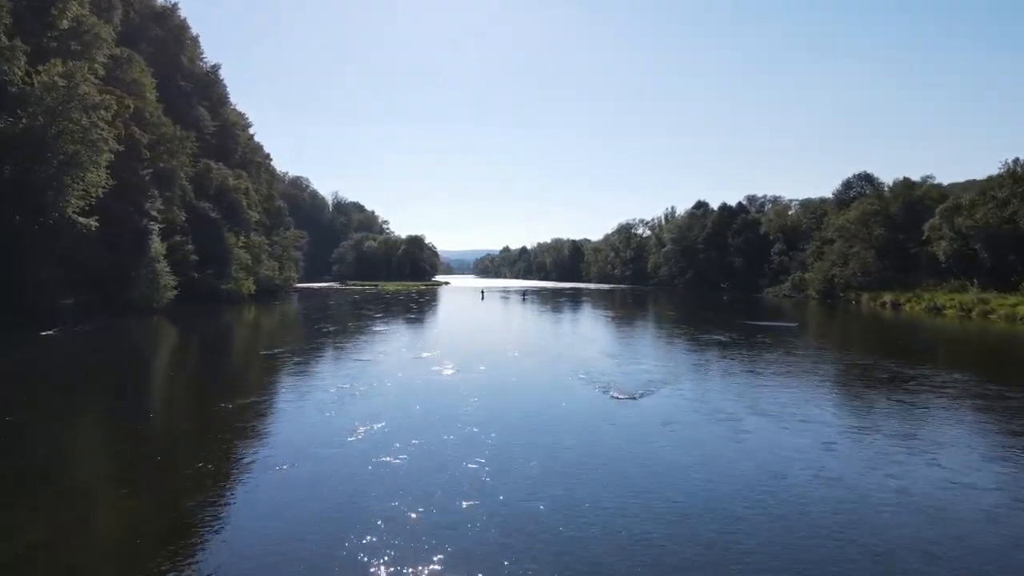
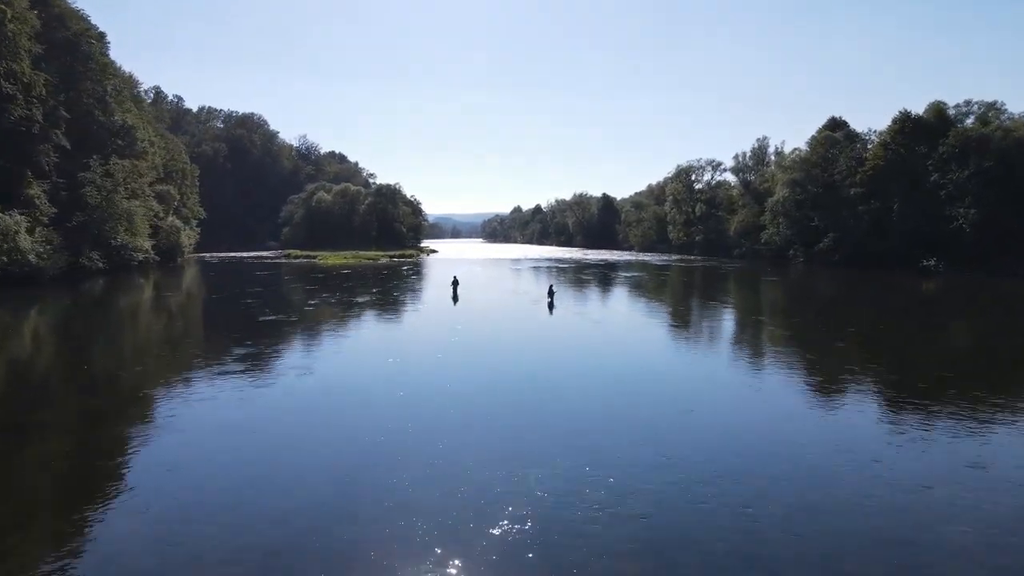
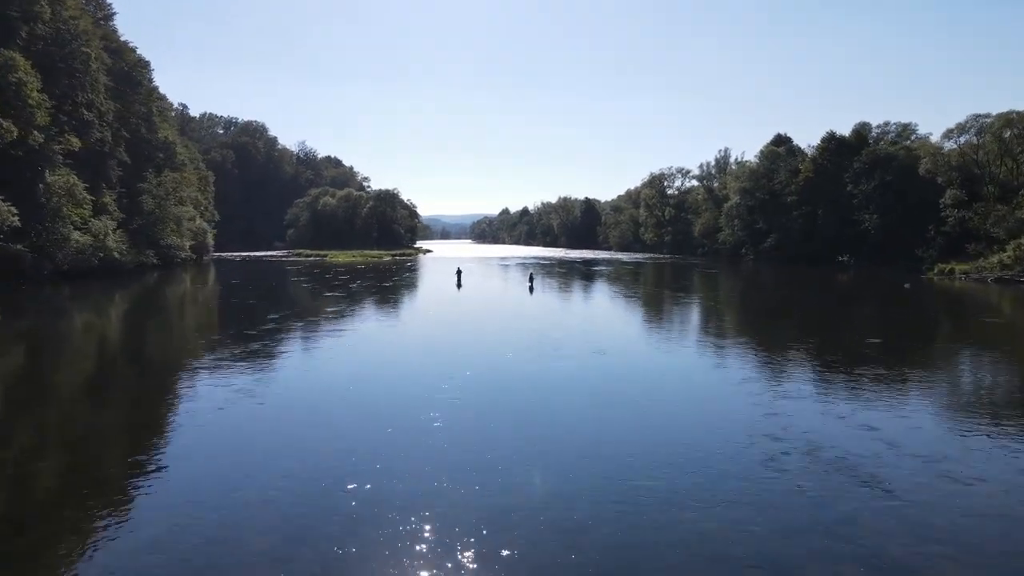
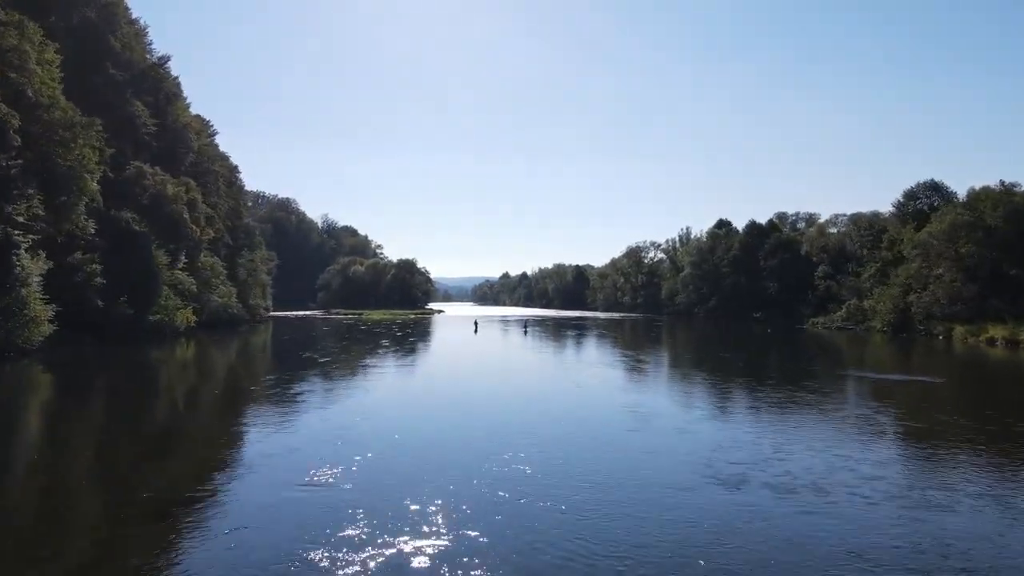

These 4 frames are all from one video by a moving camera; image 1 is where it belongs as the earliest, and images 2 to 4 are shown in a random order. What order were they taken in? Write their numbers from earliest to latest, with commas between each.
4, 3, 2
